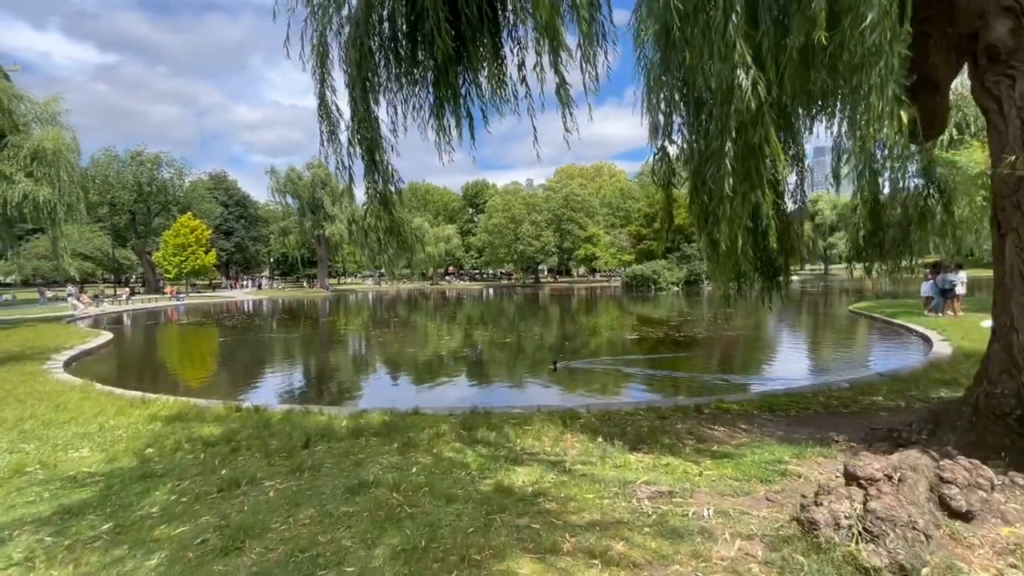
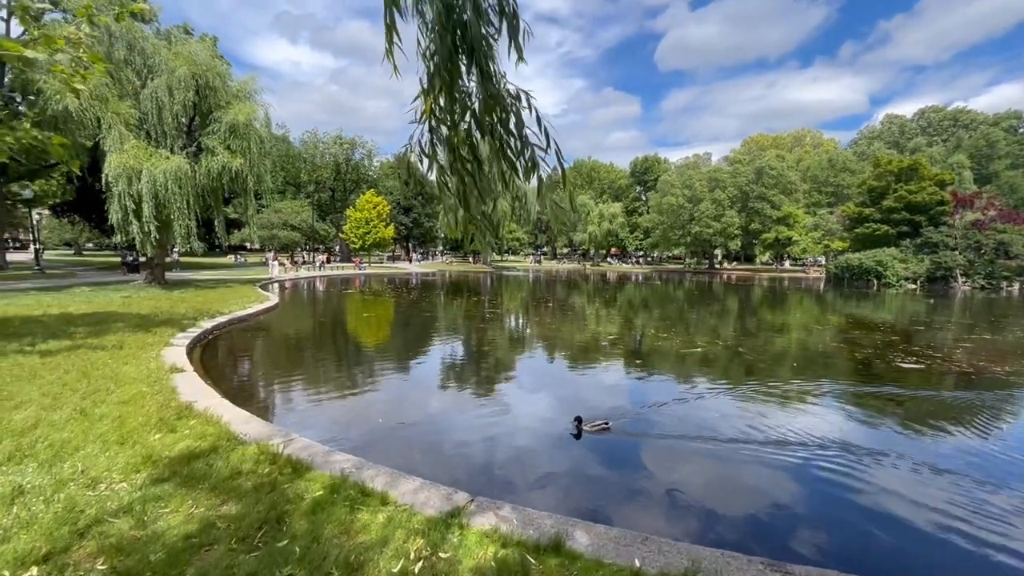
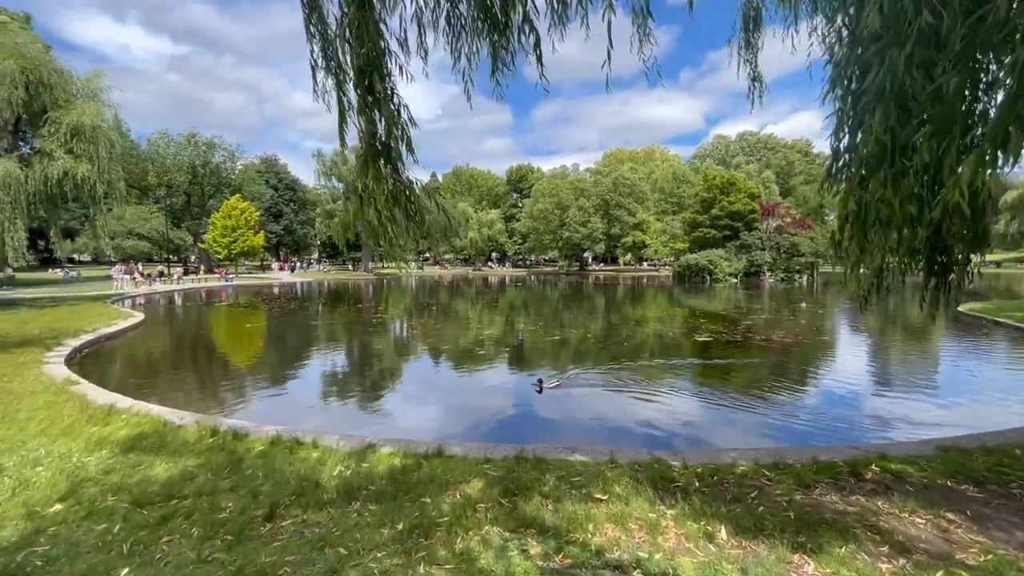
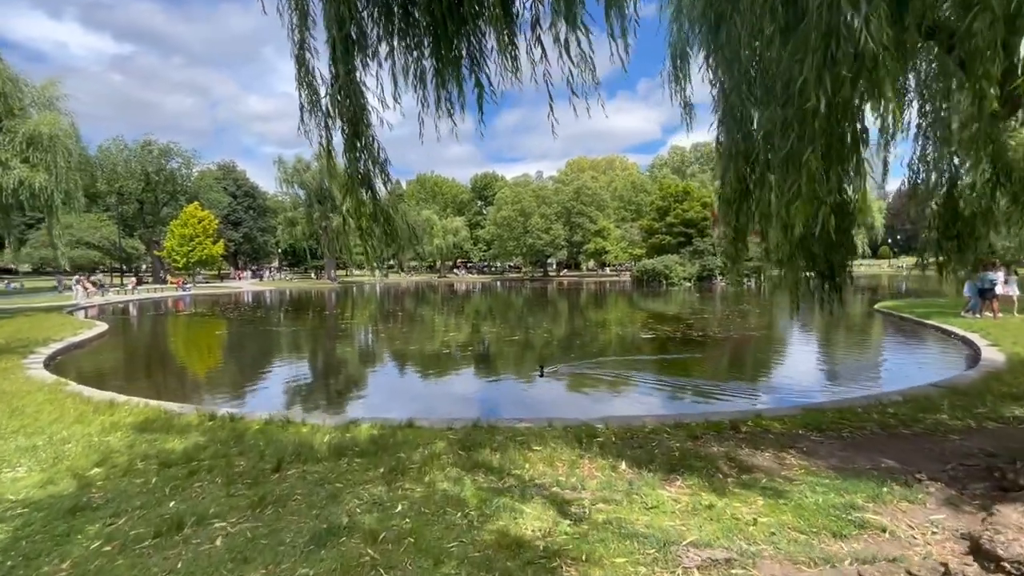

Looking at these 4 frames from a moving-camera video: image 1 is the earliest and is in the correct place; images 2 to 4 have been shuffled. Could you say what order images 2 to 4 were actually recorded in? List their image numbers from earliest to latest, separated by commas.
4, 3, 2
